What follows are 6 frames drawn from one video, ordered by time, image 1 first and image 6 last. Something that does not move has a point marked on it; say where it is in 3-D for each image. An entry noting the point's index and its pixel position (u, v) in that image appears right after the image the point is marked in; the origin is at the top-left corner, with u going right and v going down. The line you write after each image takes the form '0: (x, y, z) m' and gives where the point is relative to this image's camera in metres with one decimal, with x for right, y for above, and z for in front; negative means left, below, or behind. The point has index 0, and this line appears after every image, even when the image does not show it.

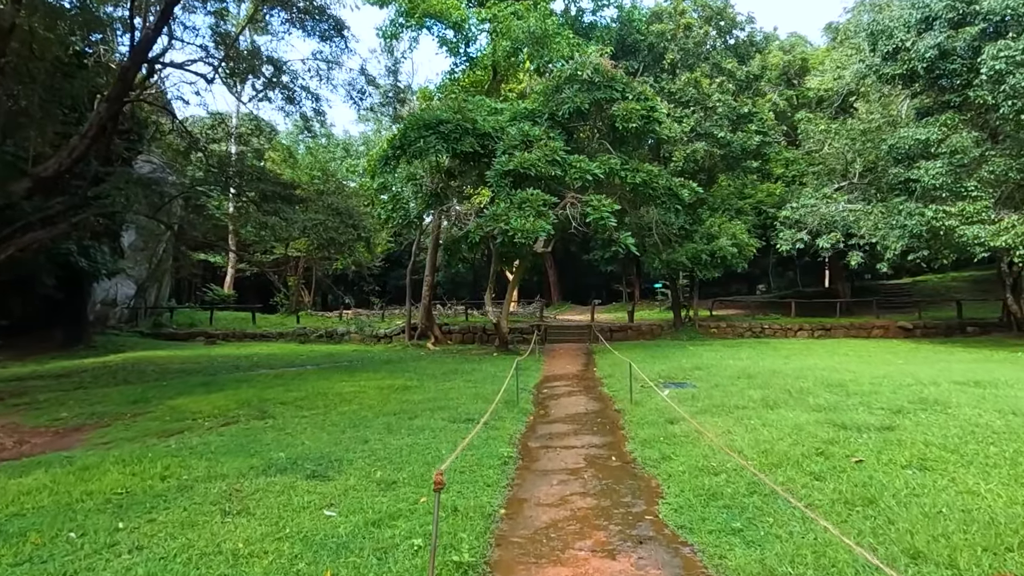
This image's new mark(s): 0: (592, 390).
0: (+1.1, -1.4, +8.9) m
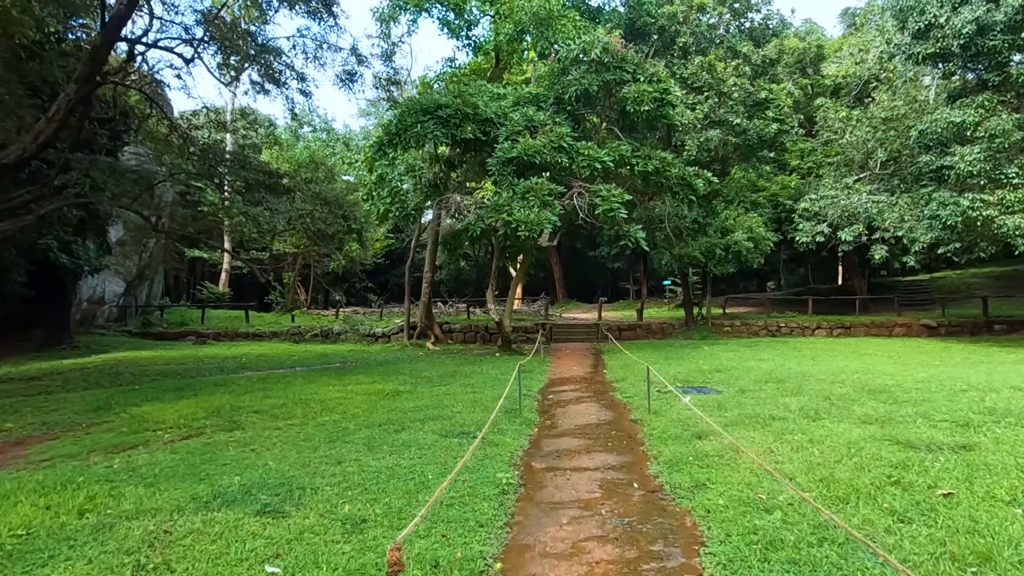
0: (+1.1, -1.3, +8.0) m
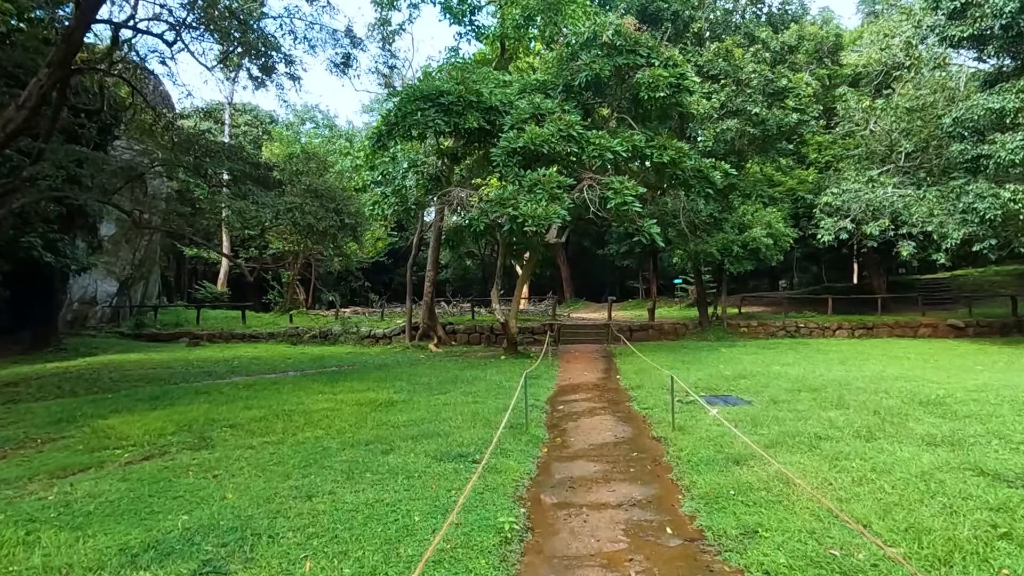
0: (+1.2, -1.3, +7.3) m
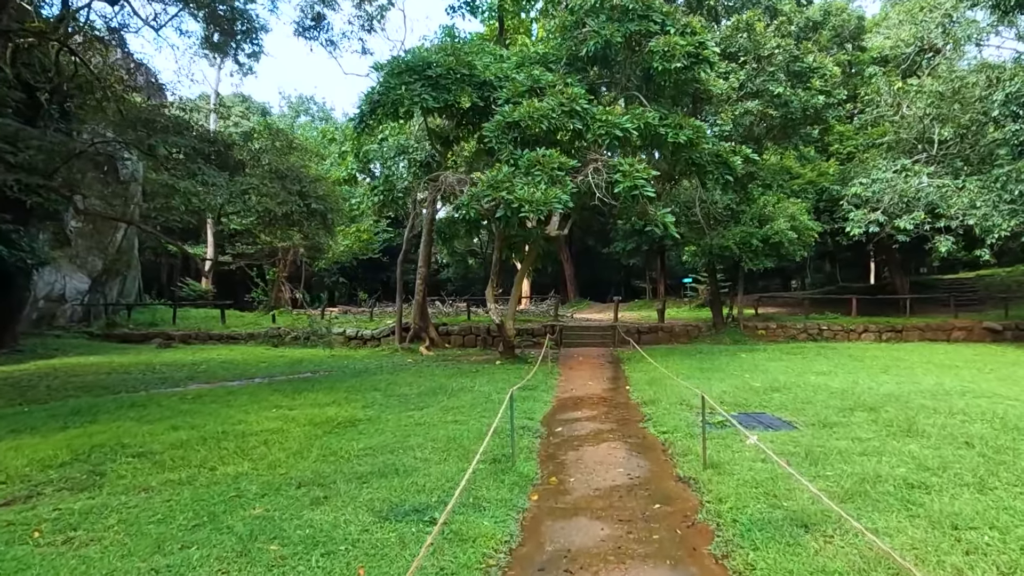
0: (+1.1, -1.2, +5.9) m
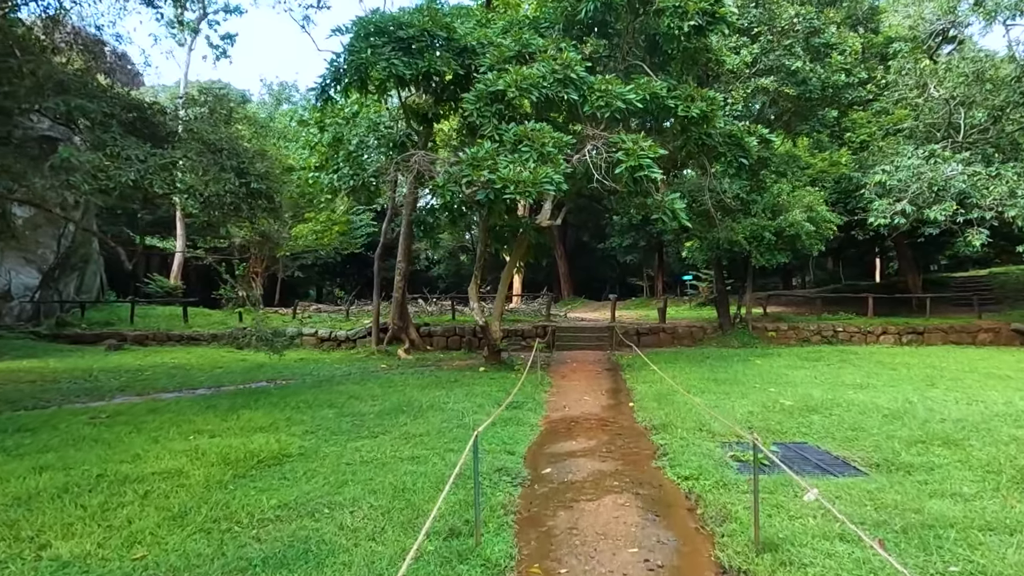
0: (+0.9, -1.2, +4.5) m
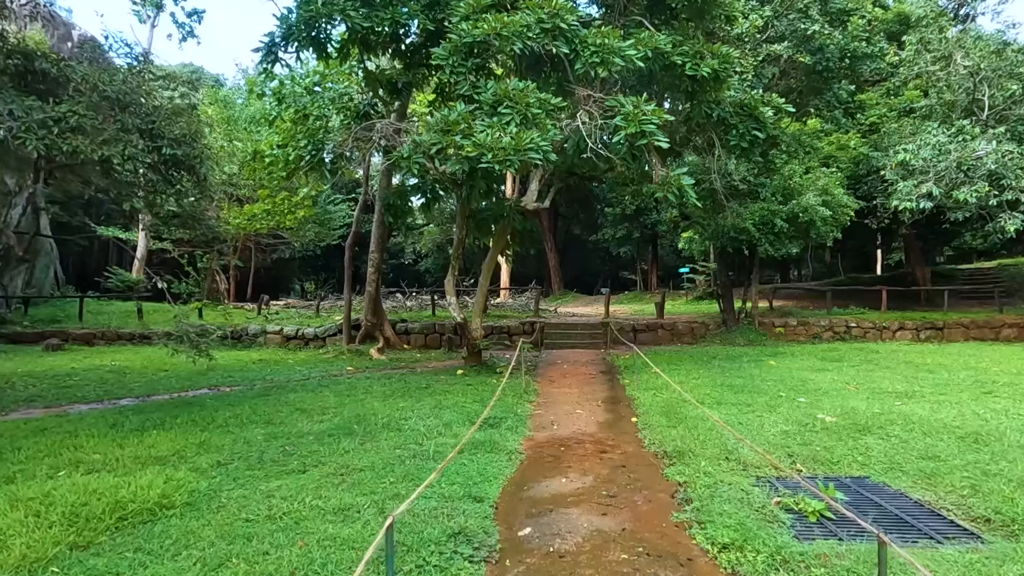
0: (+0.7, -1.2, +3.2) m
